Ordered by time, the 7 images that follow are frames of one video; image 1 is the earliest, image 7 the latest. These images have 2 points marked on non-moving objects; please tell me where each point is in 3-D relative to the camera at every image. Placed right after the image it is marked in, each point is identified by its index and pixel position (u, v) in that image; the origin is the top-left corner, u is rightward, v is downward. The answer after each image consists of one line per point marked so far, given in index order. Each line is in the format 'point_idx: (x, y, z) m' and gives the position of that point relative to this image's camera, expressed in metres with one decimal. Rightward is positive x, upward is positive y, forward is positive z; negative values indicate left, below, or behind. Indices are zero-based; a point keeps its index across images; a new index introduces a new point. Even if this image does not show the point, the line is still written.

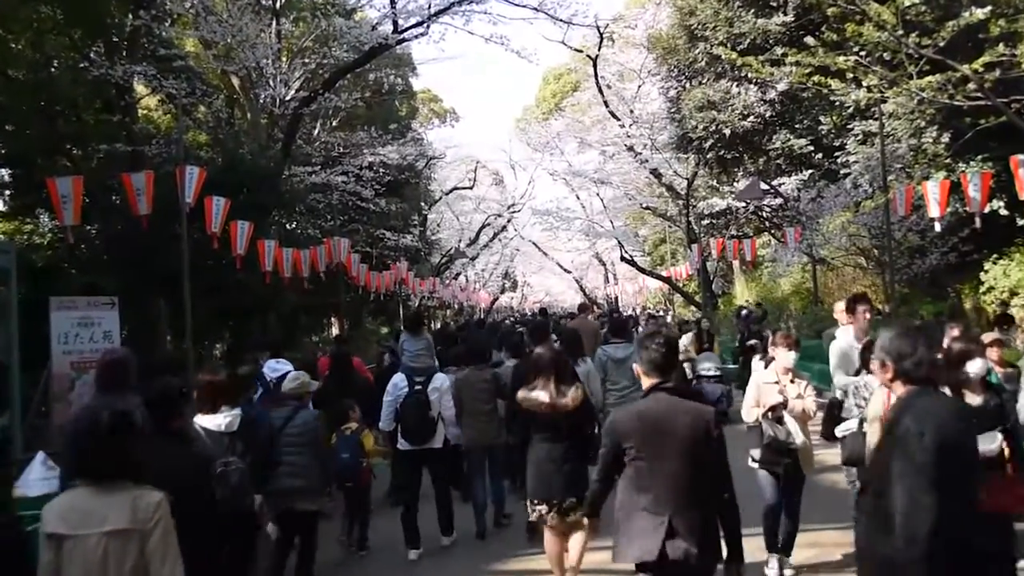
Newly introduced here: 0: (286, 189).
0: (-3.8, +1.6, +19.2) m
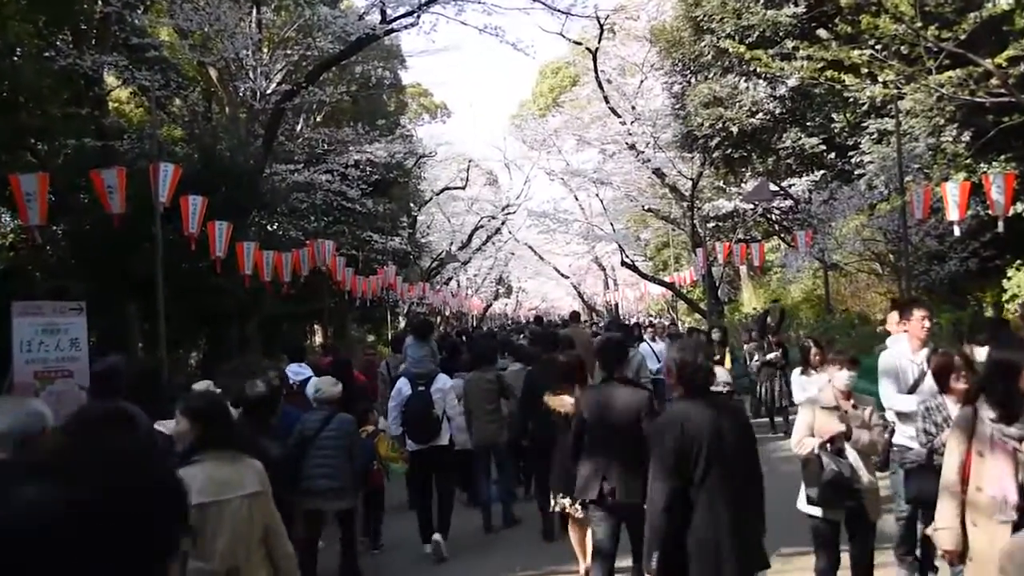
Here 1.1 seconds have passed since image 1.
0: (-3.8, +1.5, +18.1) m
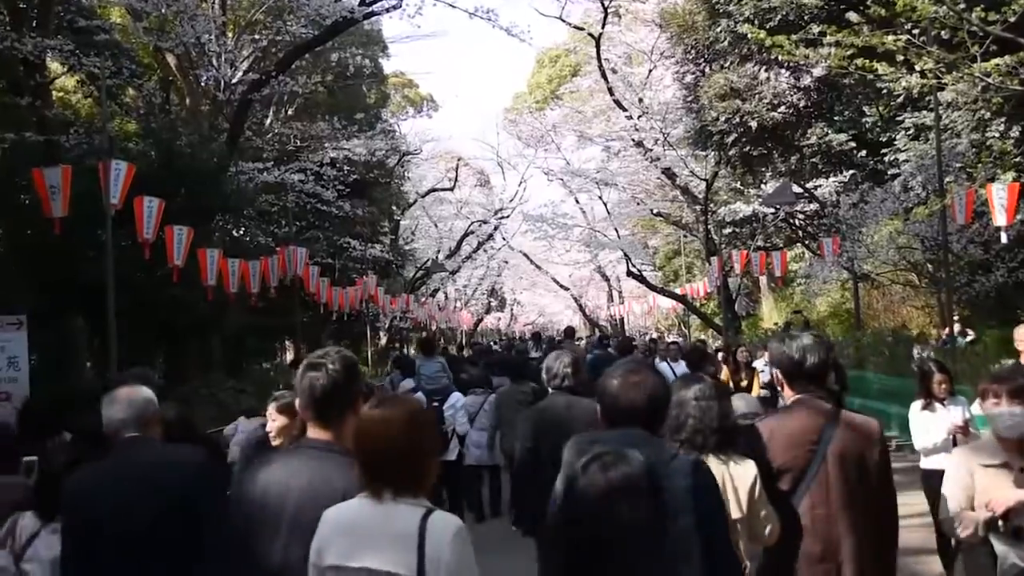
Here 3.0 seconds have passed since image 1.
0: (-3.9, +1.4, +16.2) m
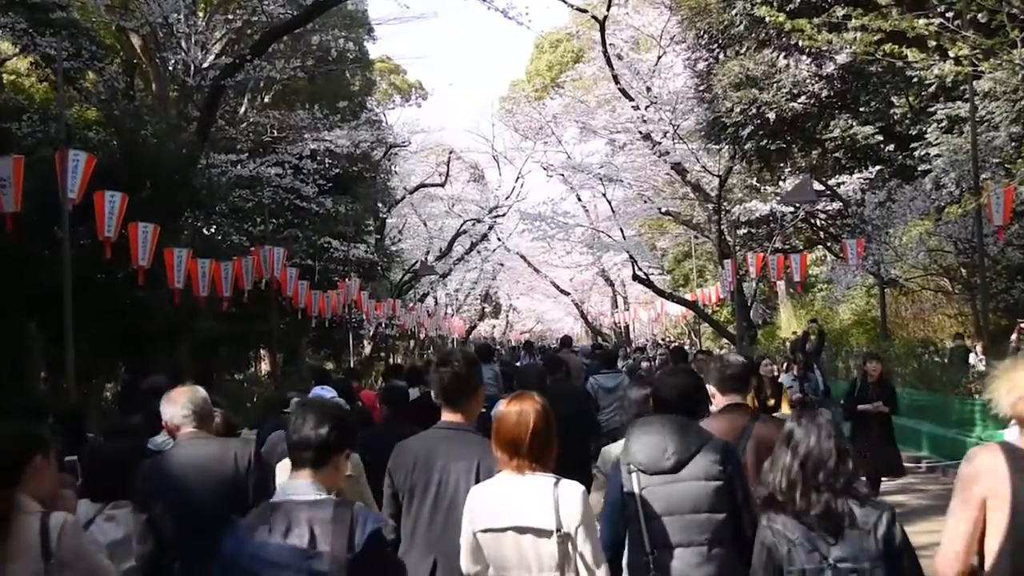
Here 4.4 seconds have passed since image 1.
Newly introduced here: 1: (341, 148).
0: (-4.0, +1.3, +14.7) m
1: (-2.6, +2.1, +17.3) m
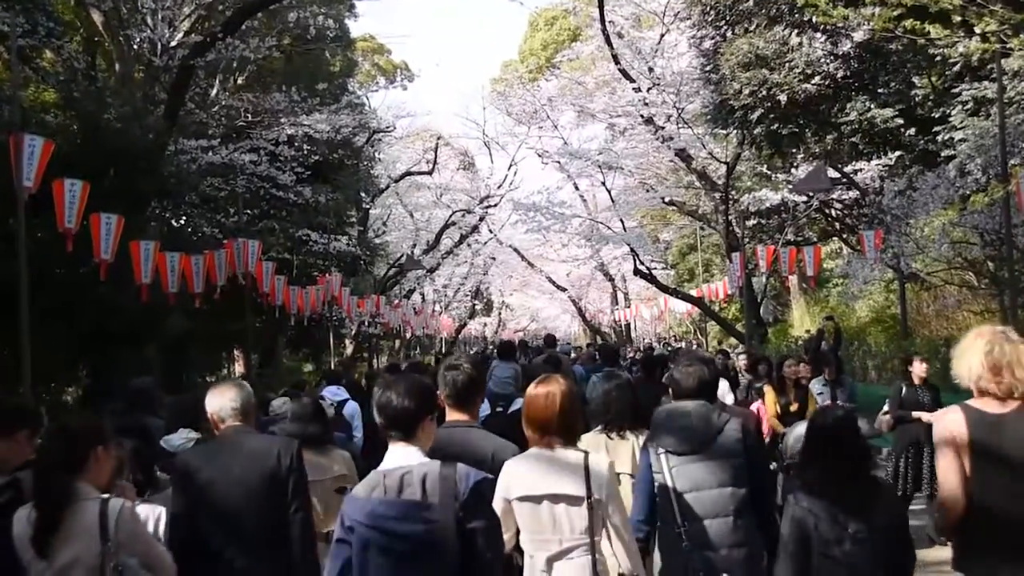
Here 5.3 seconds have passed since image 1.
0: (-4.1, +1.4, +13.7) m
1: (-2.7, +2.2, +16.2) m
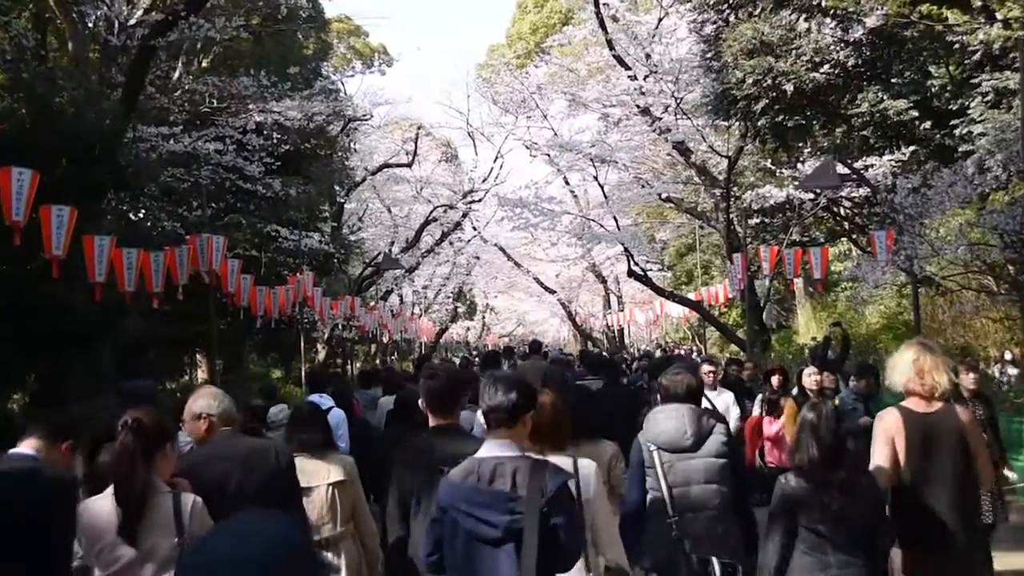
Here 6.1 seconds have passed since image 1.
0: (-4.2, +1.4, +12.6) m
1: (-2.9, +2.2, +15.2) m
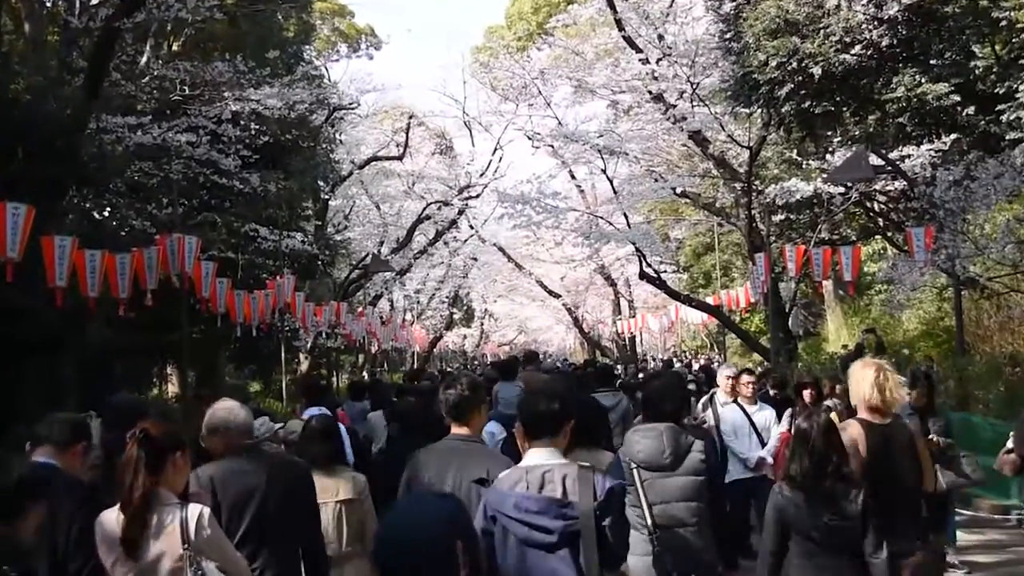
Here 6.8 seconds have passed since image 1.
0: (-4.2, +1.3, +11.4) m
1: (-2.8, +2.1, +14.0) m
